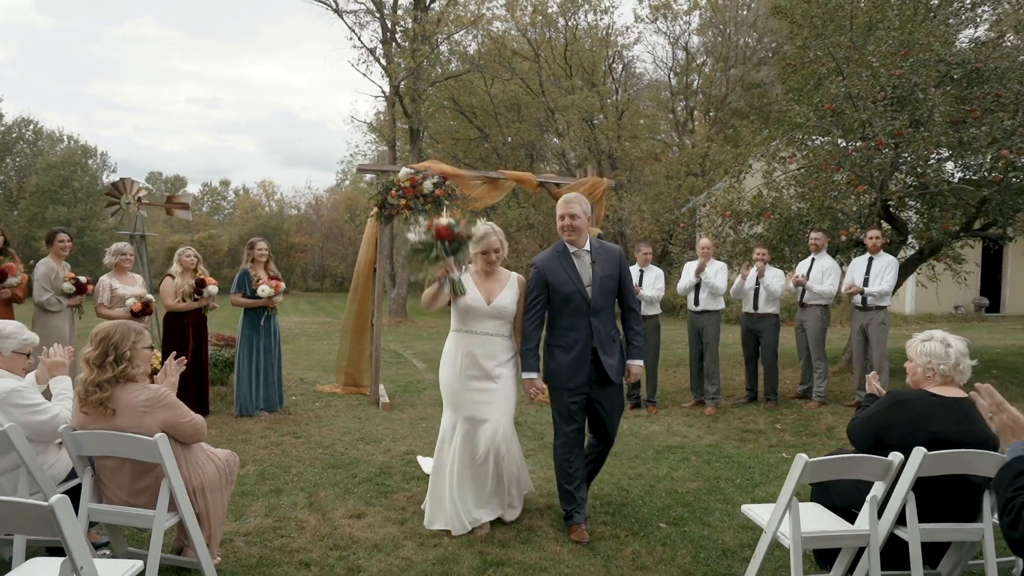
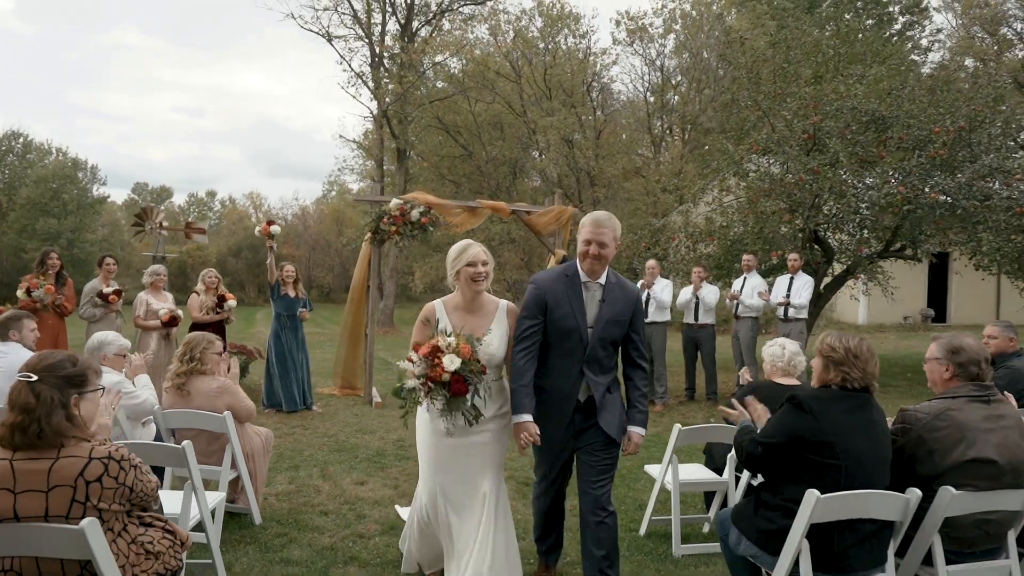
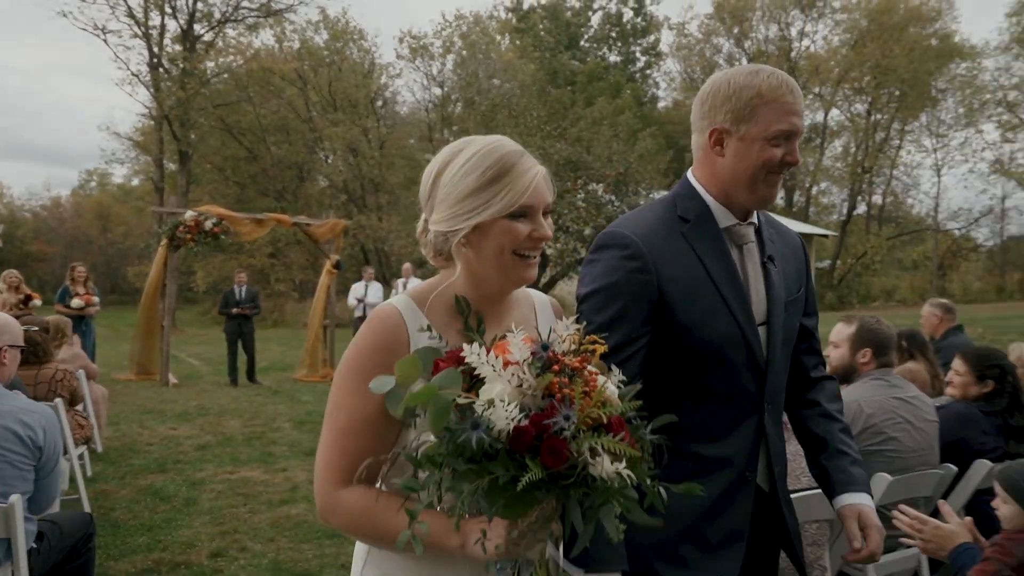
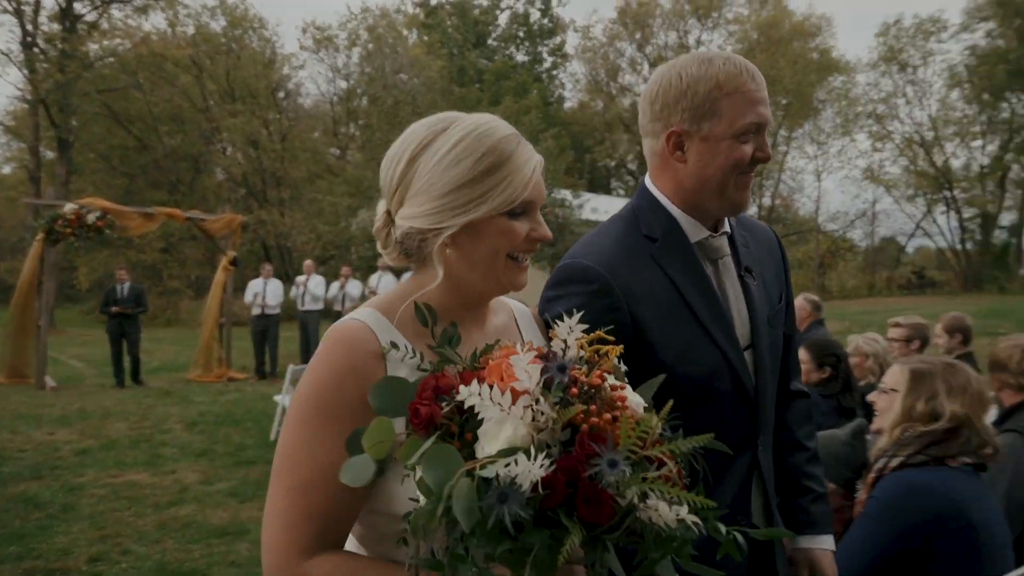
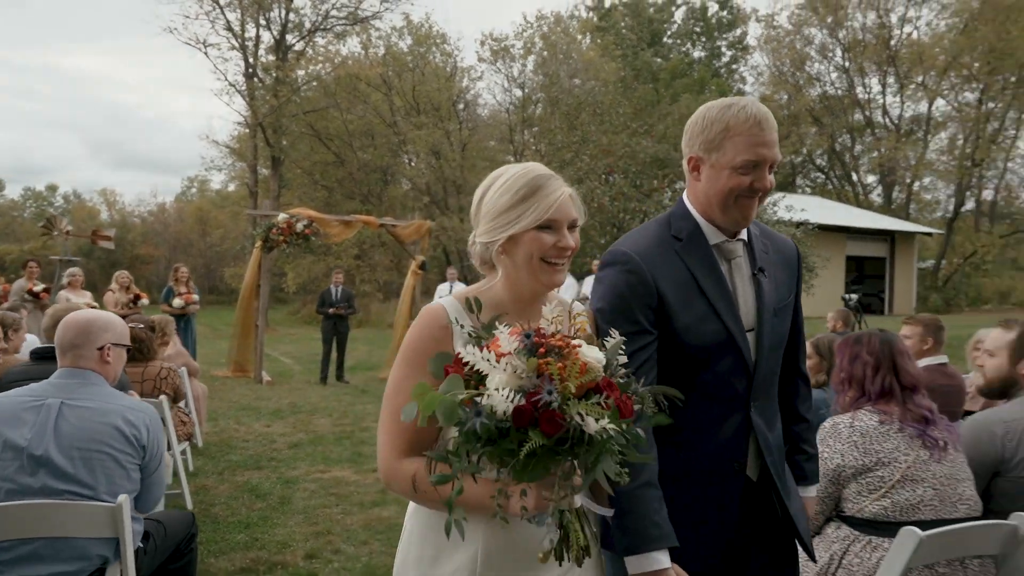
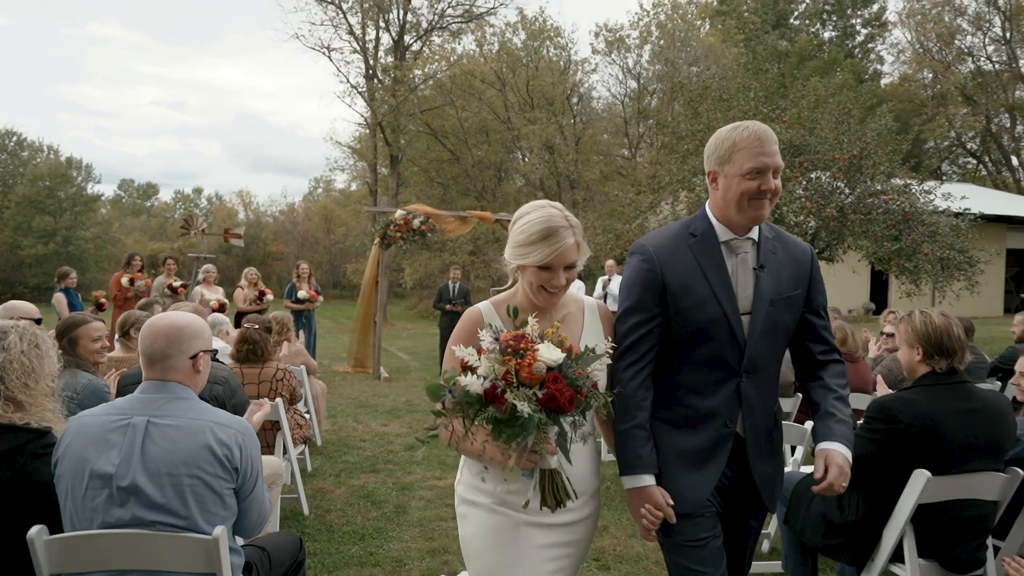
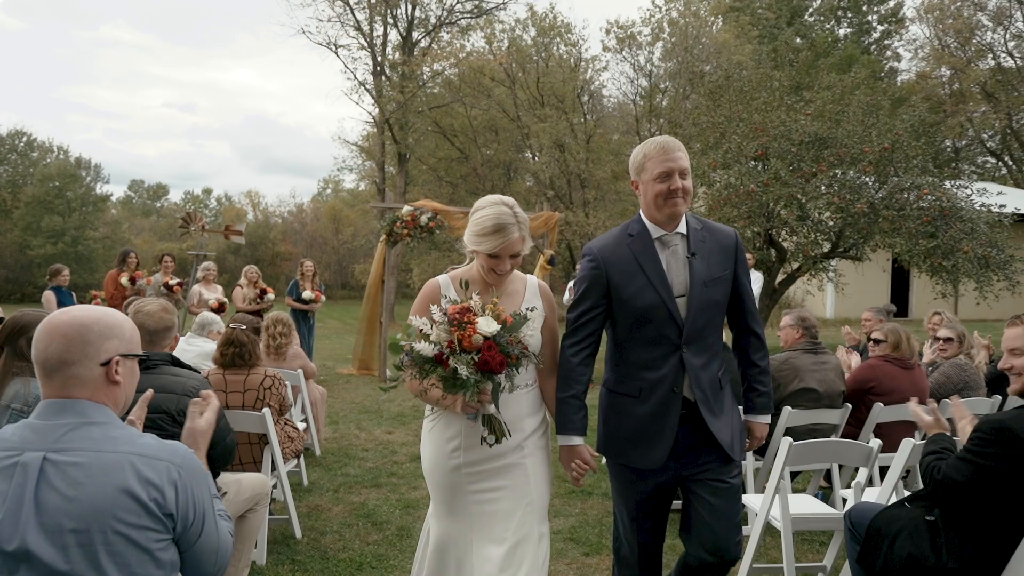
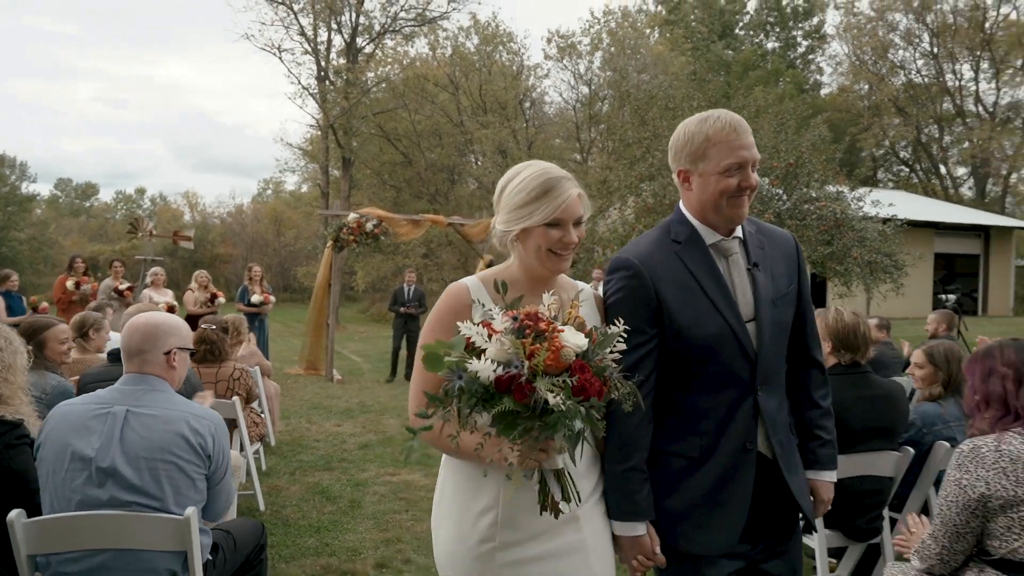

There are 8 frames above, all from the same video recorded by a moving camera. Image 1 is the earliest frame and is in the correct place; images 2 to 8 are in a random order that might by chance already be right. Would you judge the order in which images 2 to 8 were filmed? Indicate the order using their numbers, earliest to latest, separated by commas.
2, 7, 6, 8, 5, 3, 4
